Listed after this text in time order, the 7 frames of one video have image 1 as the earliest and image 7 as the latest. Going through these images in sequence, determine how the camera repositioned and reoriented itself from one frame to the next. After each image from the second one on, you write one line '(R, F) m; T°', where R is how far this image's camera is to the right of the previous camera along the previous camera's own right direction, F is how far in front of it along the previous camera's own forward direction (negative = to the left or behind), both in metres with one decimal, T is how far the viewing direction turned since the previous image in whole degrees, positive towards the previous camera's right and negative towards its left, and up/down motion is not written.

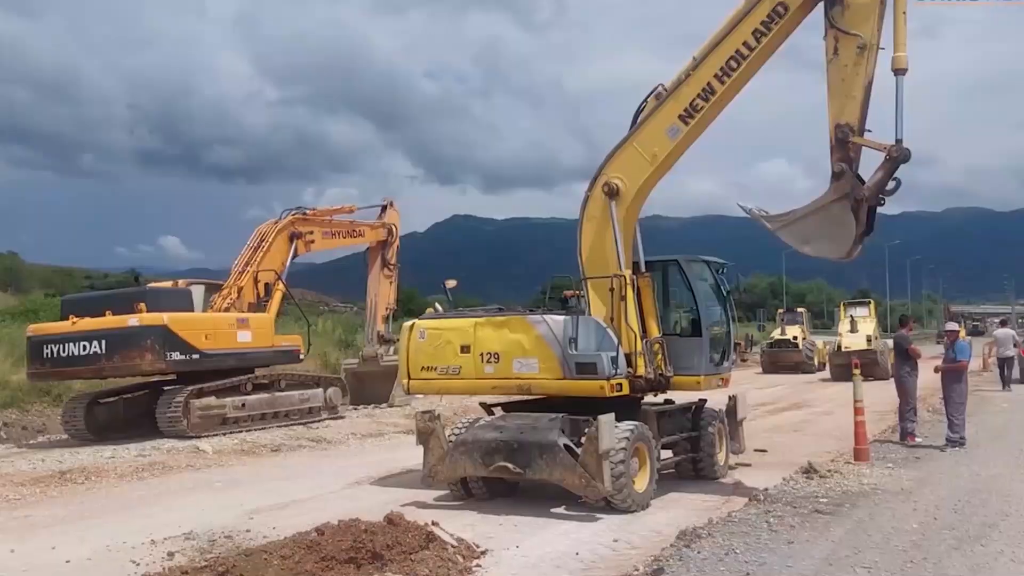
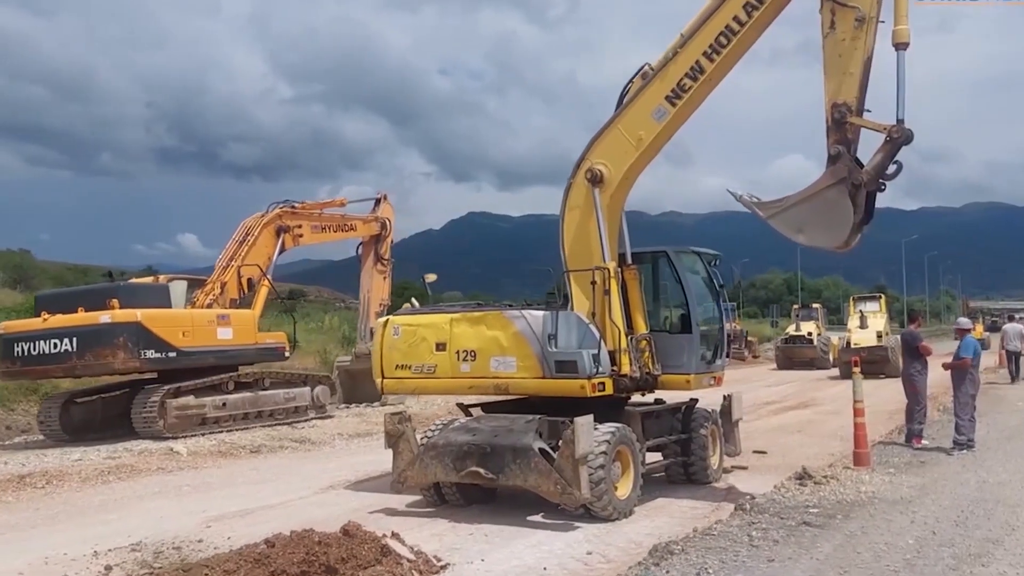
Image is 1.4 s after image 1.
(+0.4, +0.6) m; -1°
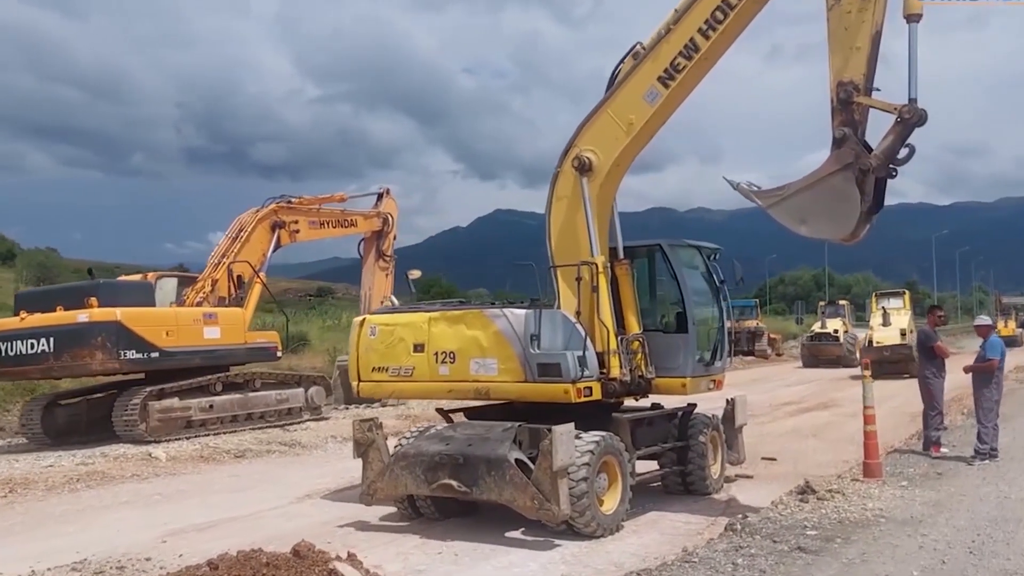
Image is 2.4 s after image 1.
(+0.4, +0.7) m; -2°
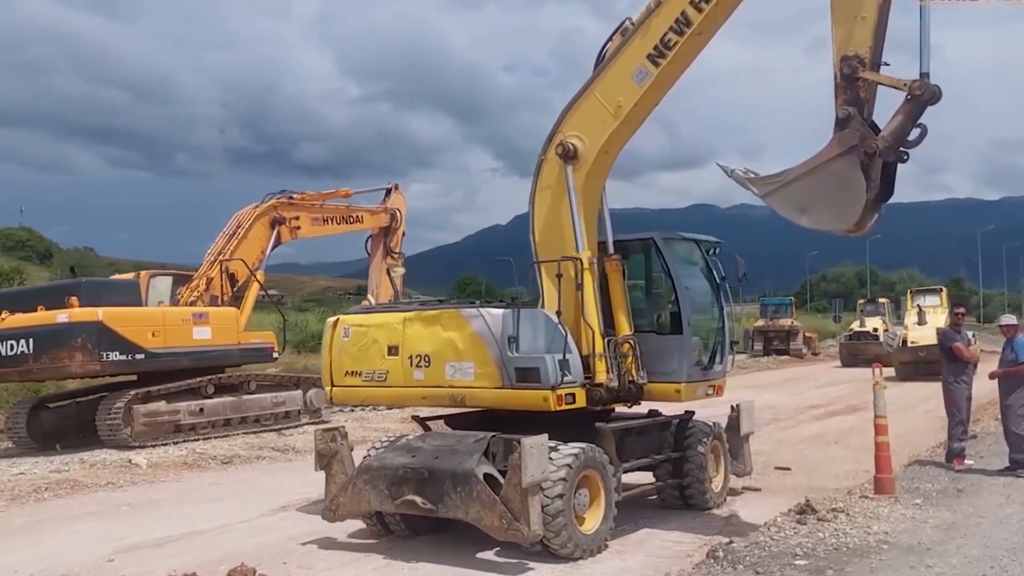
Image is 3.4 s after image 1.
(+0.5, +0.7) m; -2°
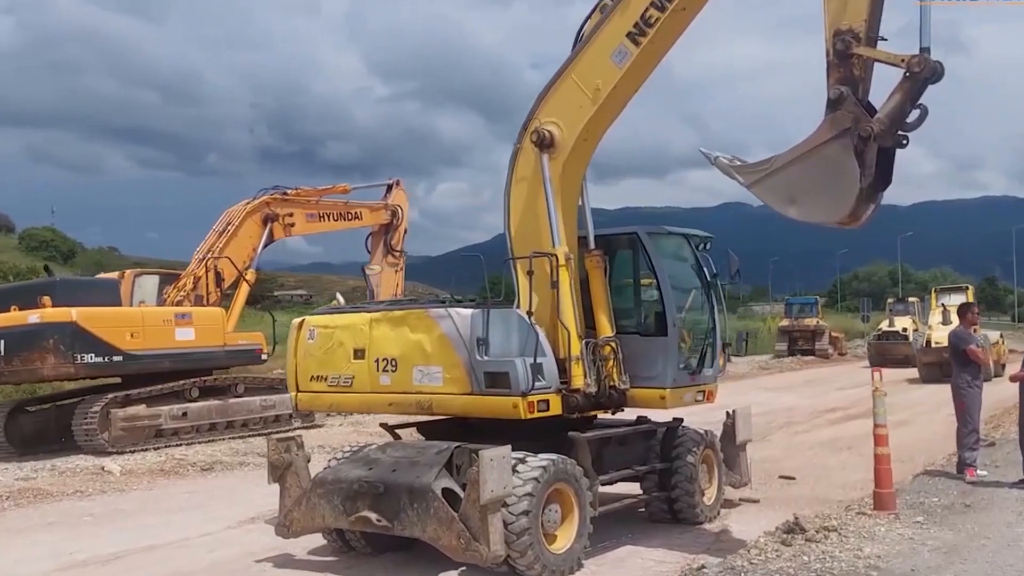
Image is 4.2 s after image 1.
(+0.4, +0.6) m; -2°
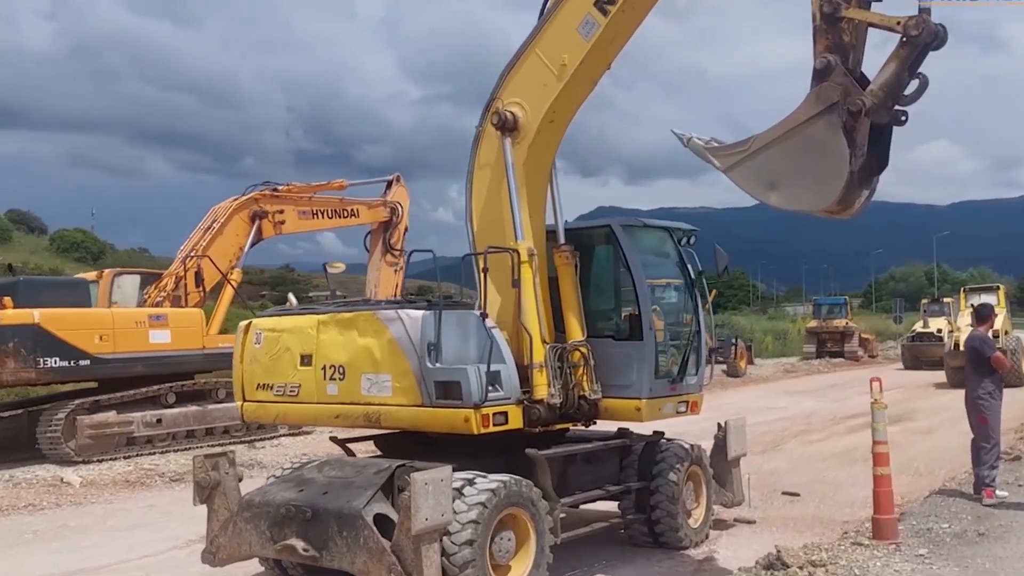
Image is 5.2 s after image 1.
(+0.5, +0.8) m; -2°
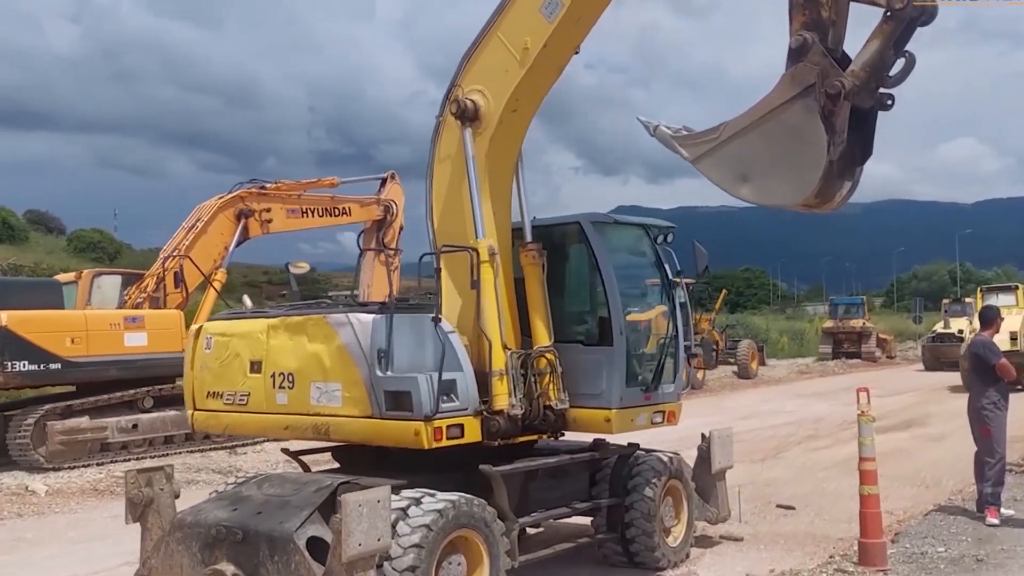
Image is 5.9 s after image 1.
(+0.4, +0.5) m; -1°
